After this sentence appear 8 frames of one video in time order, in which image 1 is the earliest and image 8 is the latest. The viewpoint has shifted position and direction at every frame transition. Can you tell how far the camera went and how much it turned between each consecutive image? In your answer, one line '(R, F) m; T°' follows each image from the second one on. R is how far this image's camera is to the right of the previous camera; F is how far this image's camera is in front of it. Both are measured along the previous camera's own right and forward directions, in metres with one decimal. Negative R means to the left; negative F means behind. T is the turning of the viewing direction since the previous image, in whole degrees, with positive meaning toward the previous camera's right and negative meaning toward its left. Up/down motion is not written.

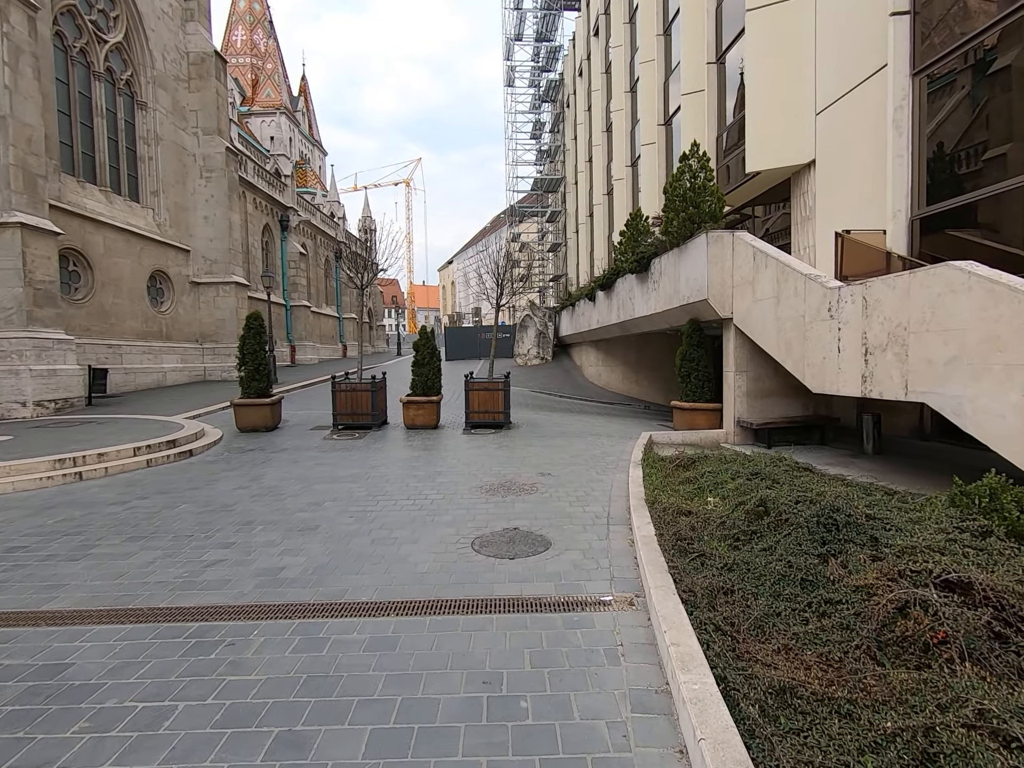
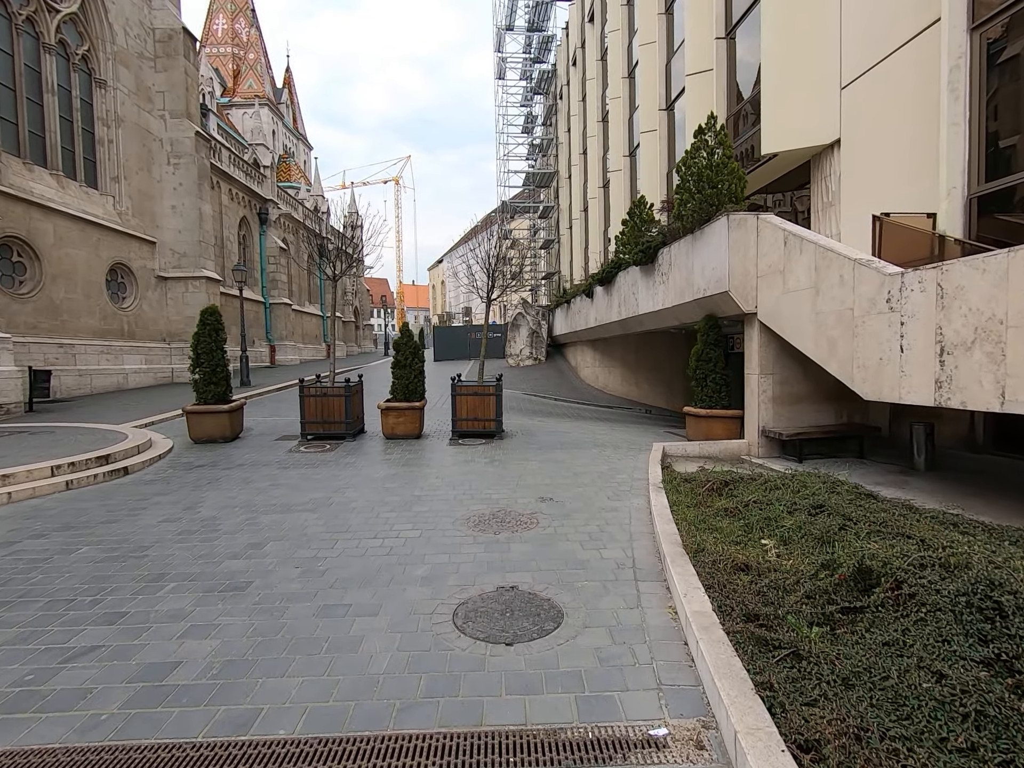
(0.0, +1.2) m; +1°
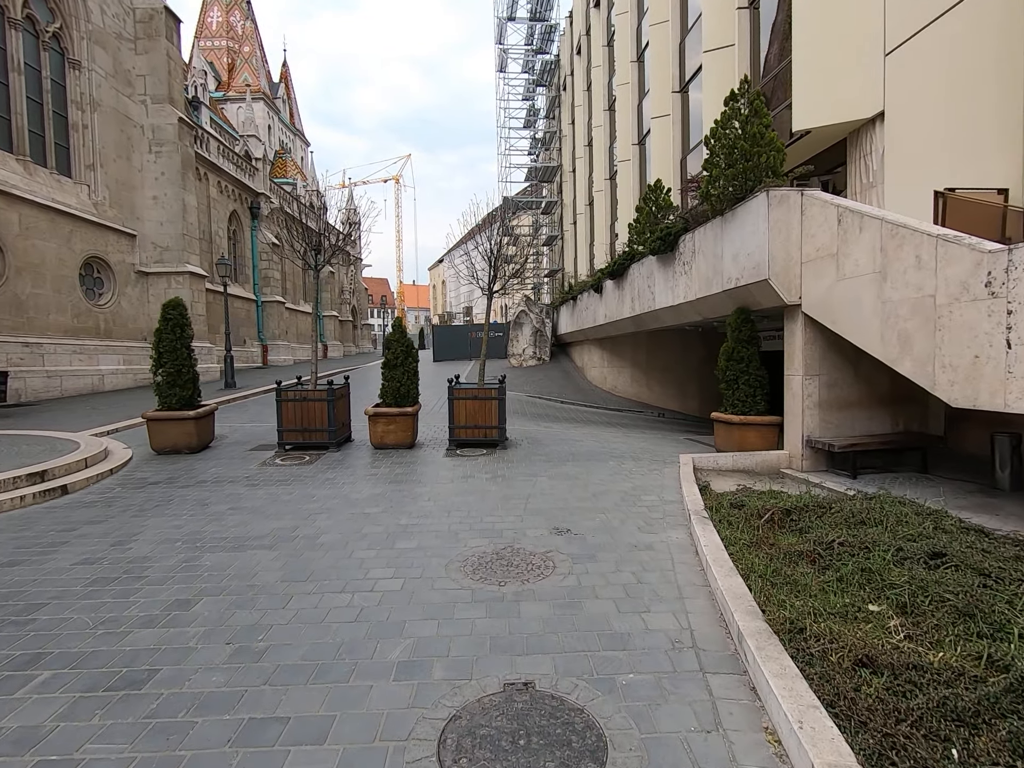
(-0.1, +1.1) m; 0°
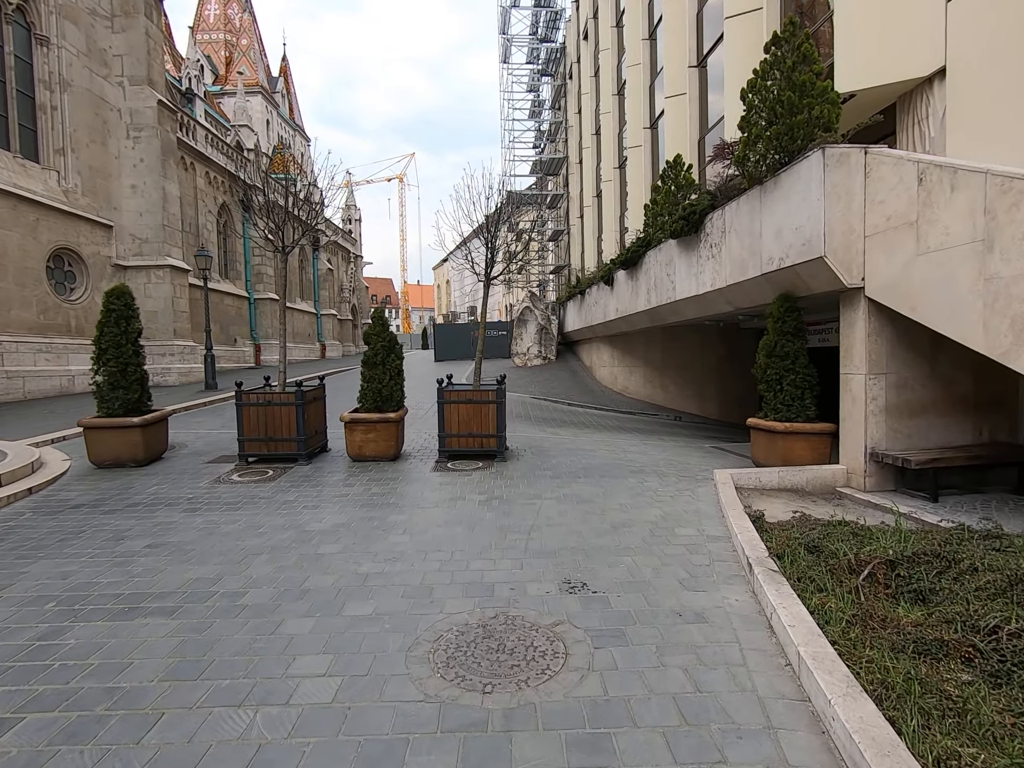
(+0.1, +1.2) m; -1°
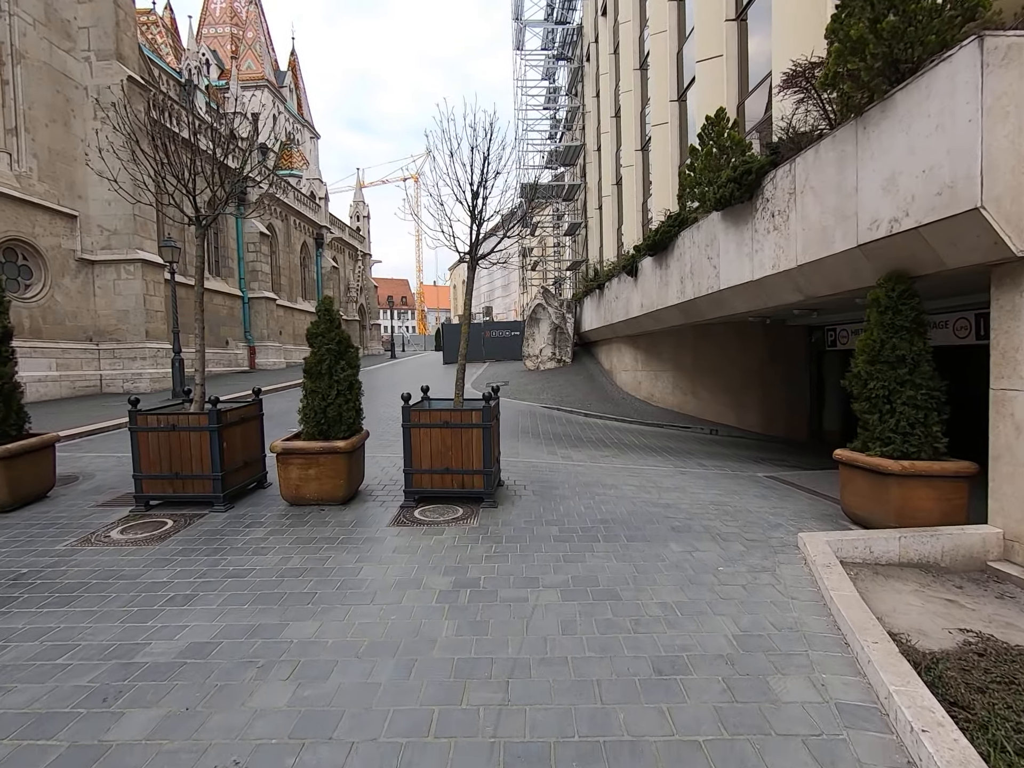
(+0.3, +2.0) m; -2°
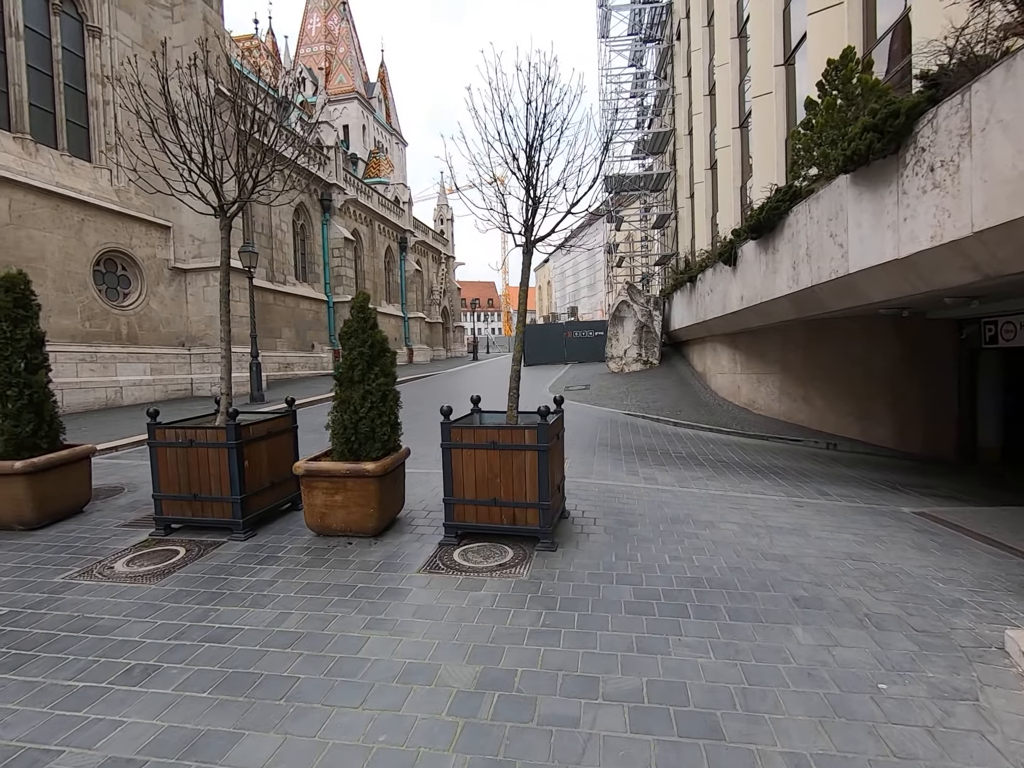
(+0.2, +1.1) m; -9°
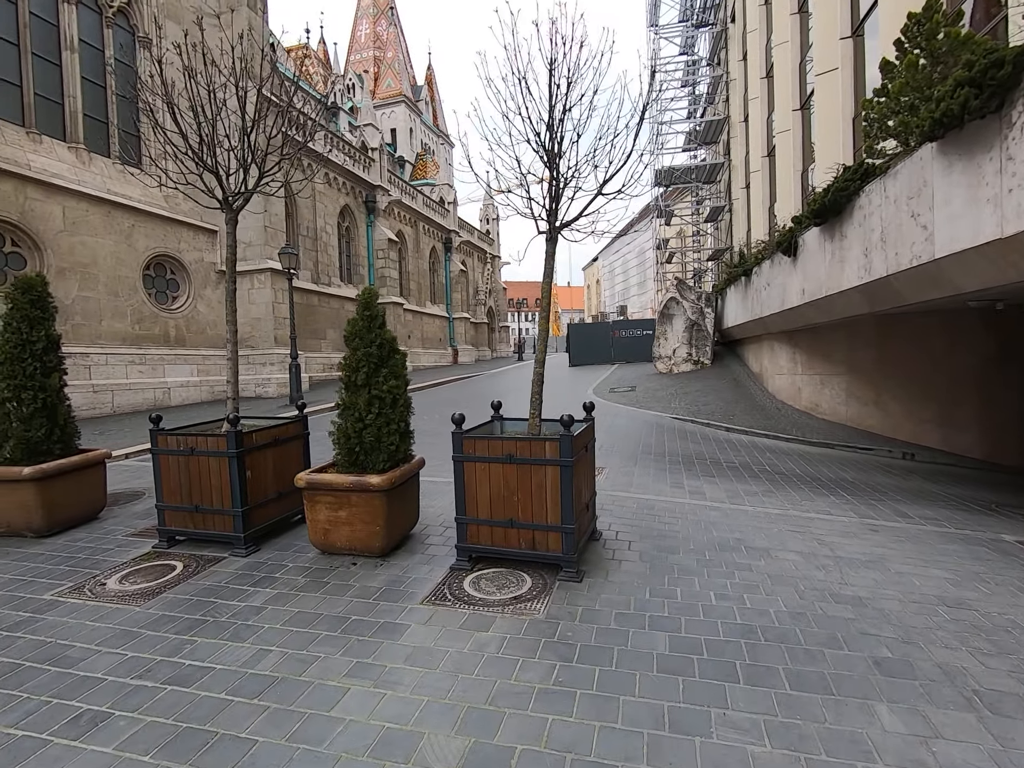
(+0.2, +0.5) m; -5°
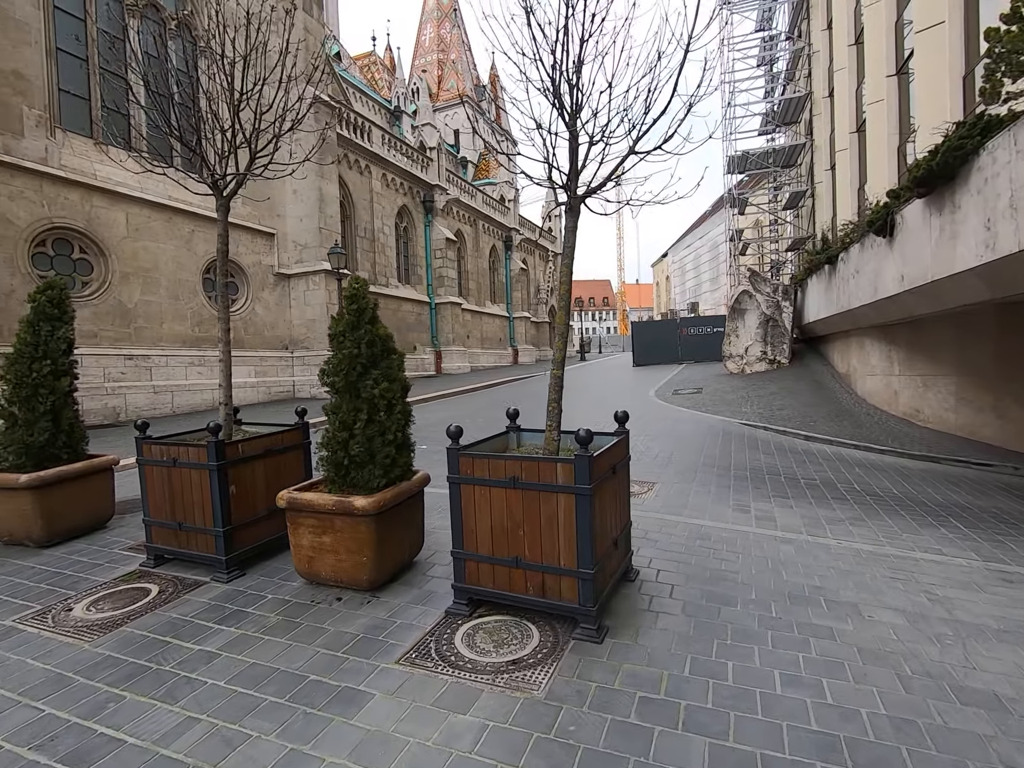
(+0.3, +0.7) m; -7°
